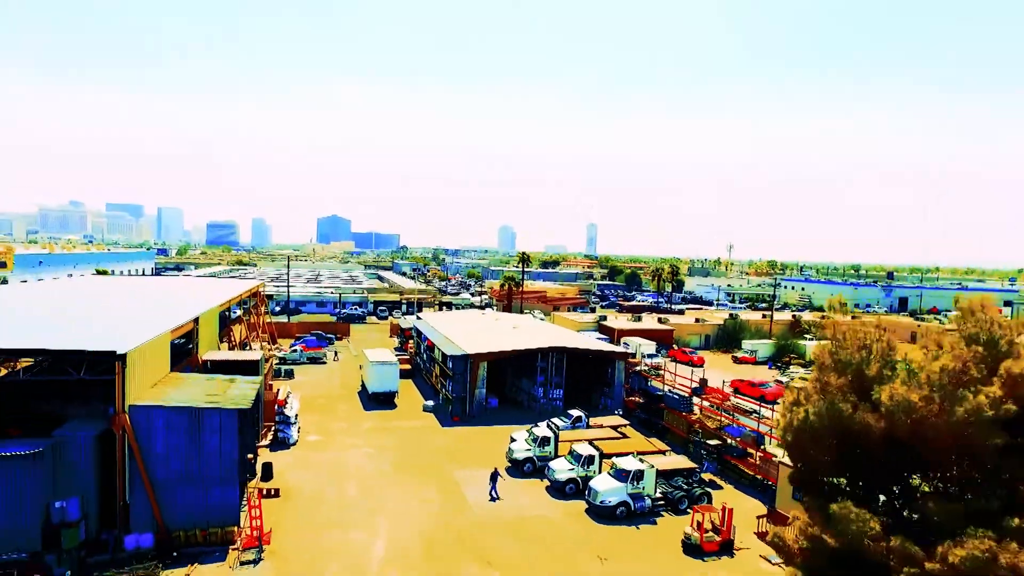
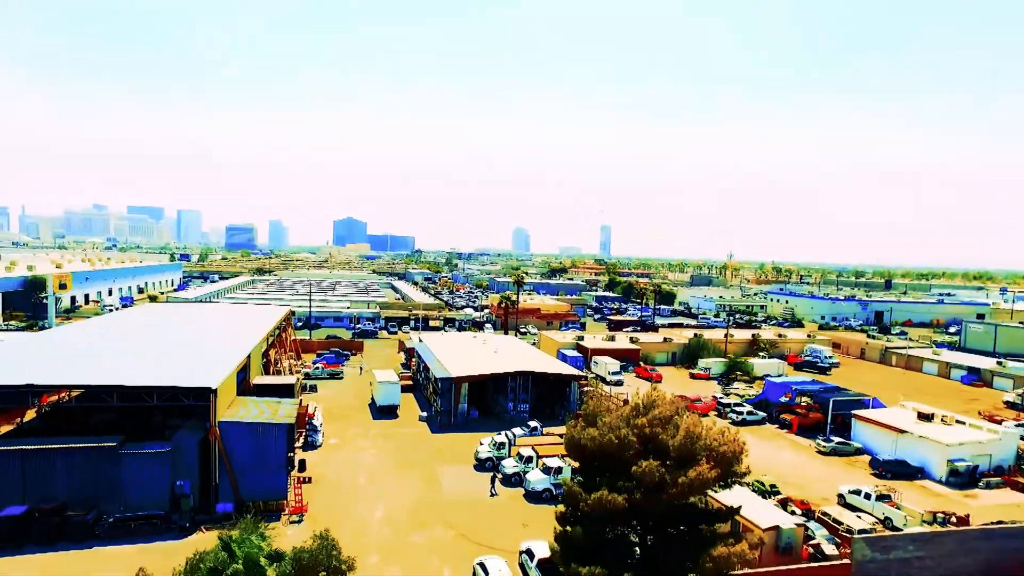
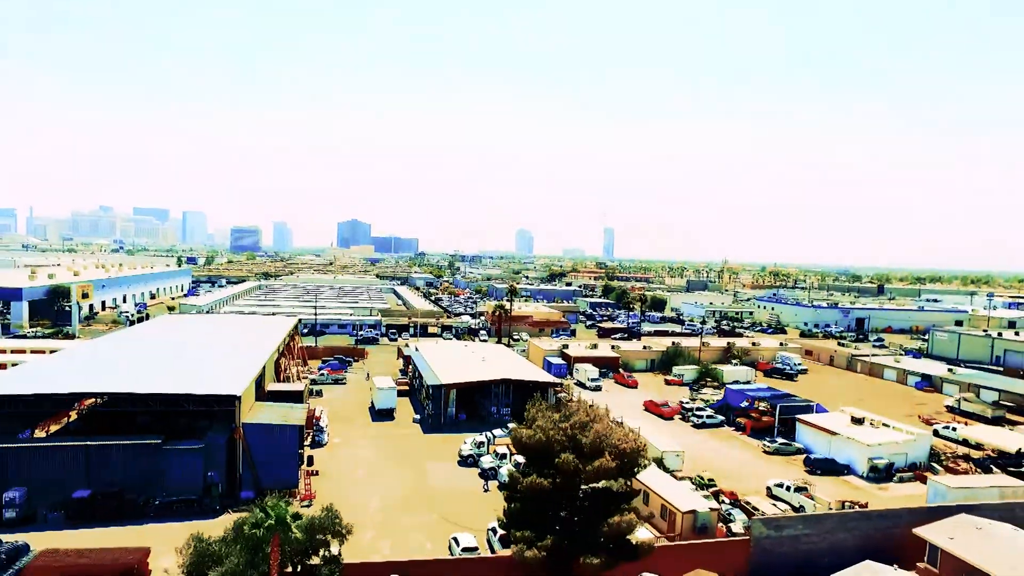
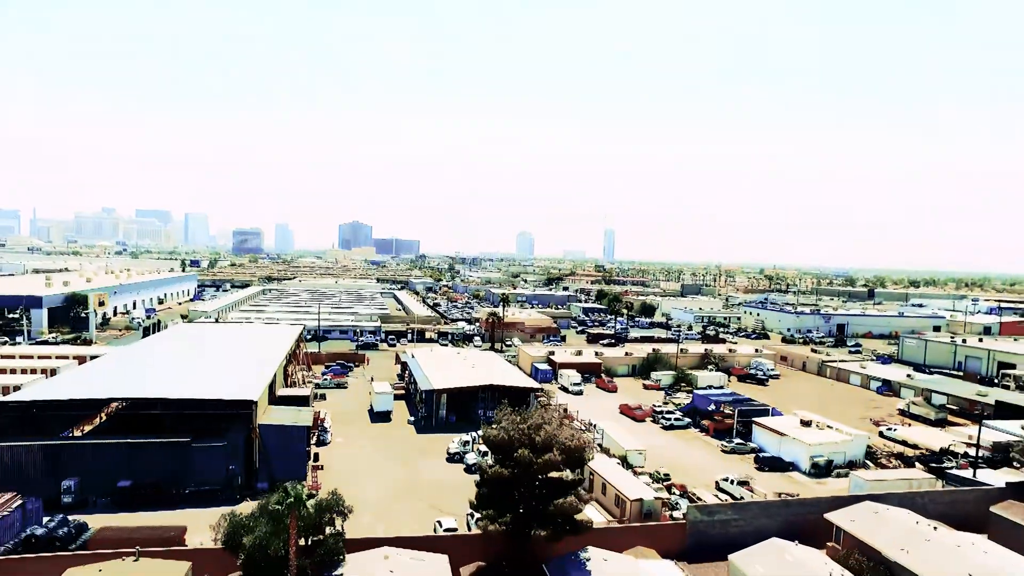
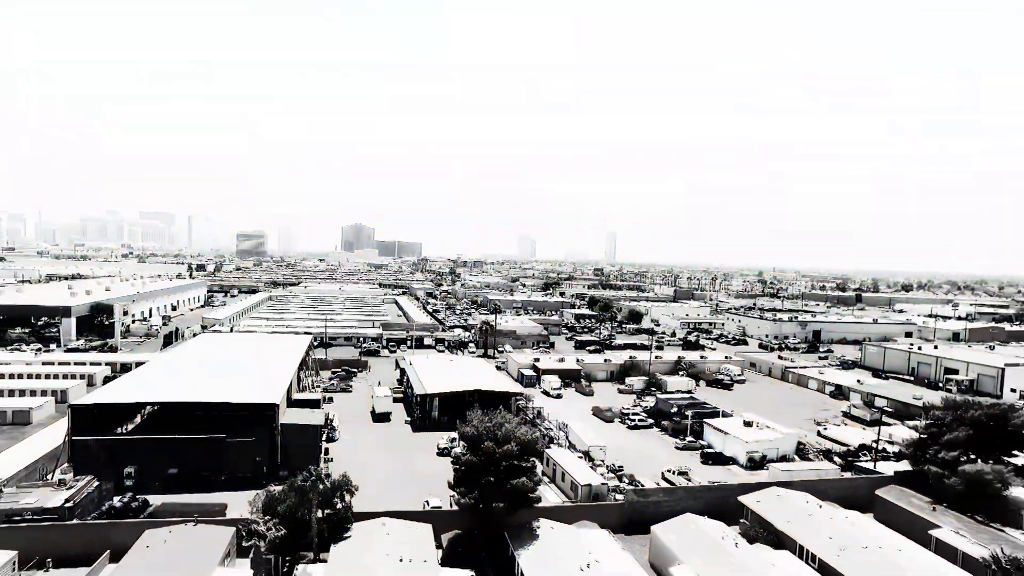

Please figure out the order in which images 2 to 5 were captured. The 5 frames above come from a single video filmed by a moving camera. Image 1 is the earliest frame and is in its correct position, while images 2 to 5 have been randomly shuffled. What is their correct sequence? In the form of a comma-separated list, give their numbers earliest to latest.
2, 3, 4, 5
